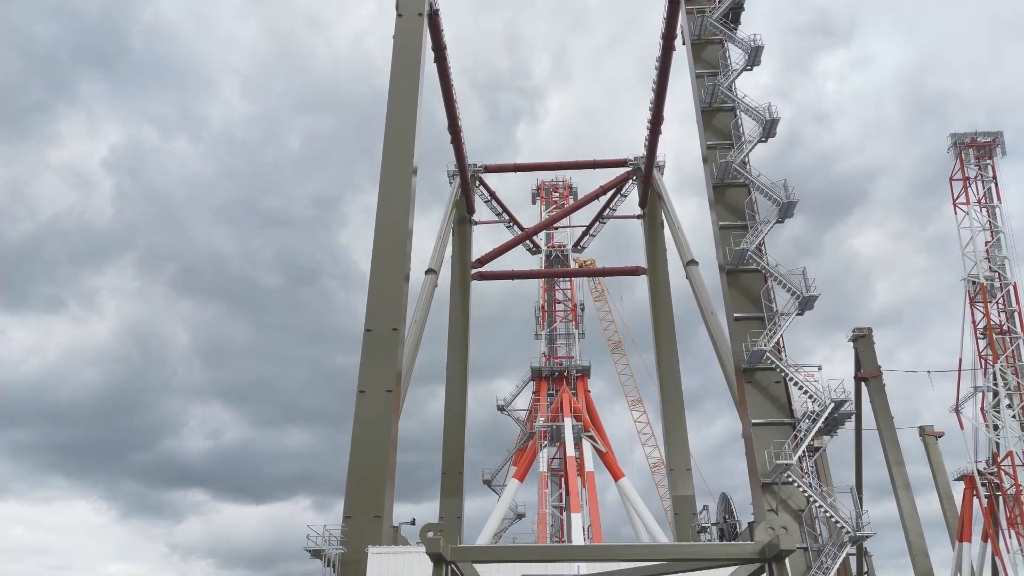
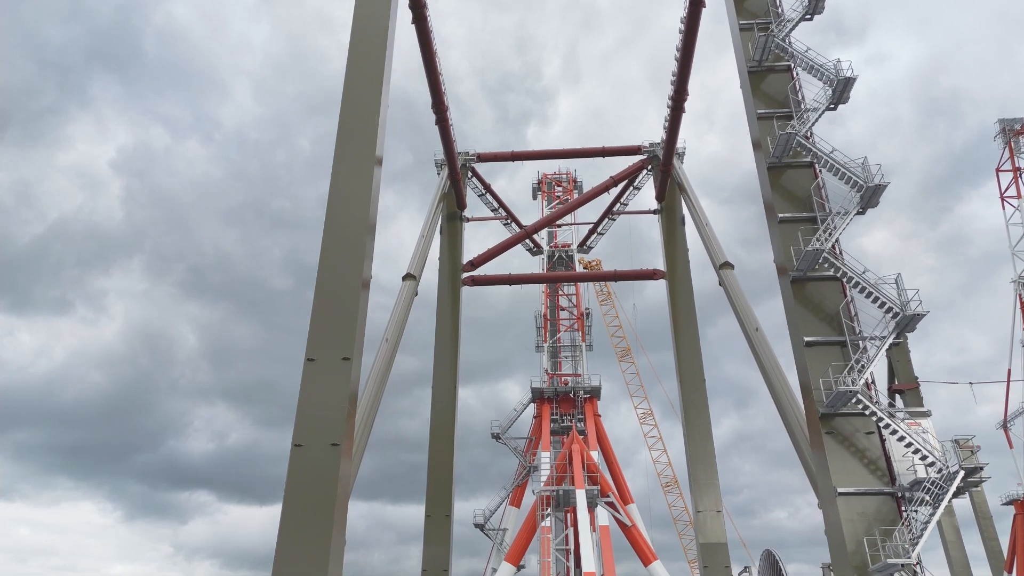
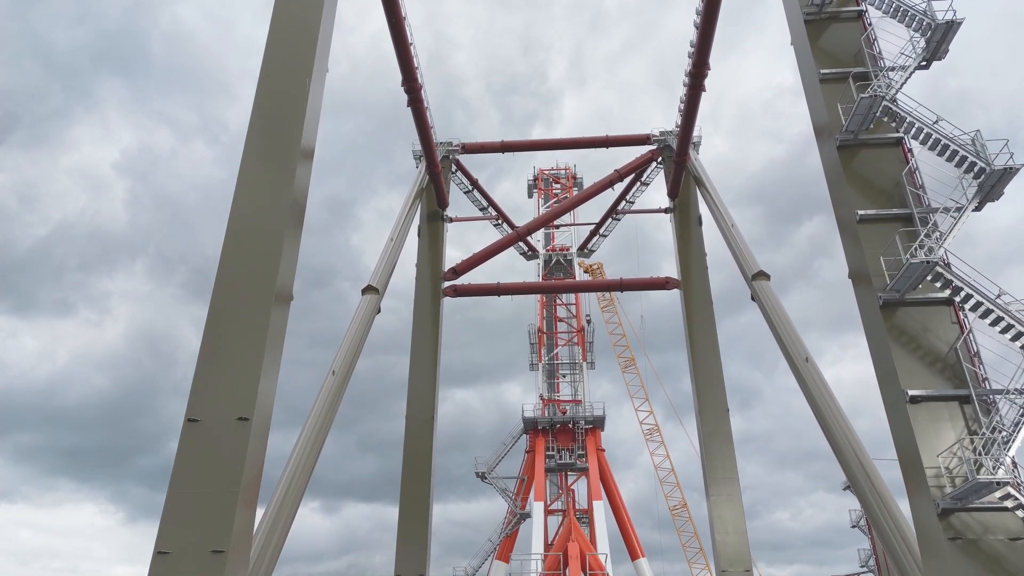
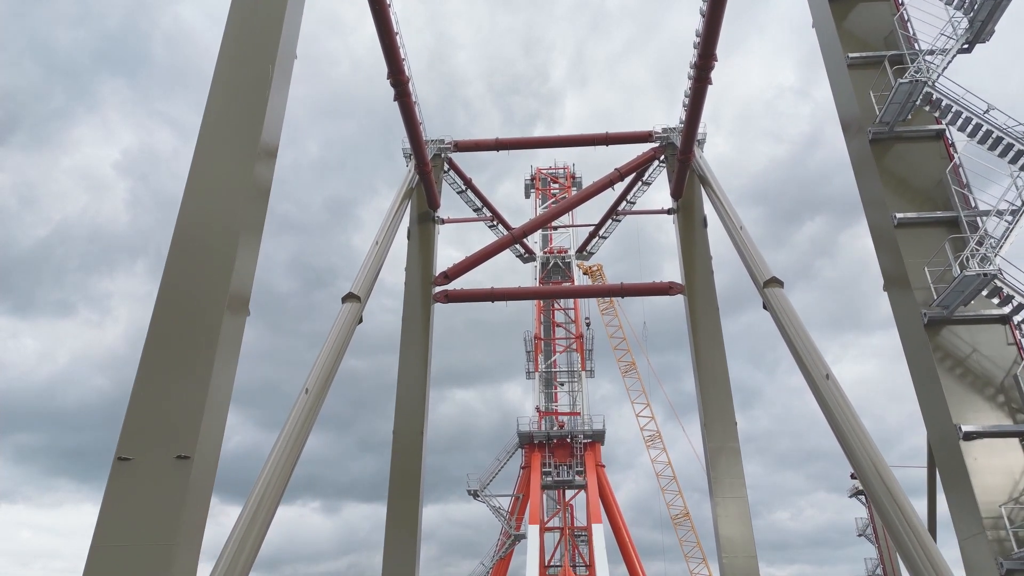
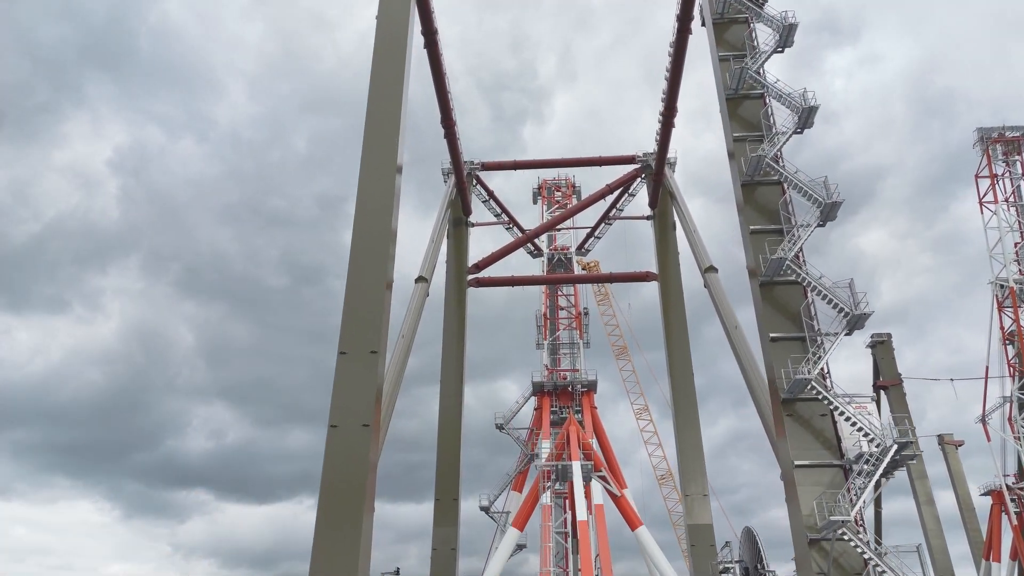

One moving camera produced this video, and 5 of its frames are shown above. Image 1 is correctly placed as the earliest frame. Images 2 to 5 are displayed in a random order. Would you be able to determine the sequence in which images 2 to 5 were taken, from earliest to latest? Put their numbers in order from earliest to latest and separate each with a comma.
5, 2, 3, 4
